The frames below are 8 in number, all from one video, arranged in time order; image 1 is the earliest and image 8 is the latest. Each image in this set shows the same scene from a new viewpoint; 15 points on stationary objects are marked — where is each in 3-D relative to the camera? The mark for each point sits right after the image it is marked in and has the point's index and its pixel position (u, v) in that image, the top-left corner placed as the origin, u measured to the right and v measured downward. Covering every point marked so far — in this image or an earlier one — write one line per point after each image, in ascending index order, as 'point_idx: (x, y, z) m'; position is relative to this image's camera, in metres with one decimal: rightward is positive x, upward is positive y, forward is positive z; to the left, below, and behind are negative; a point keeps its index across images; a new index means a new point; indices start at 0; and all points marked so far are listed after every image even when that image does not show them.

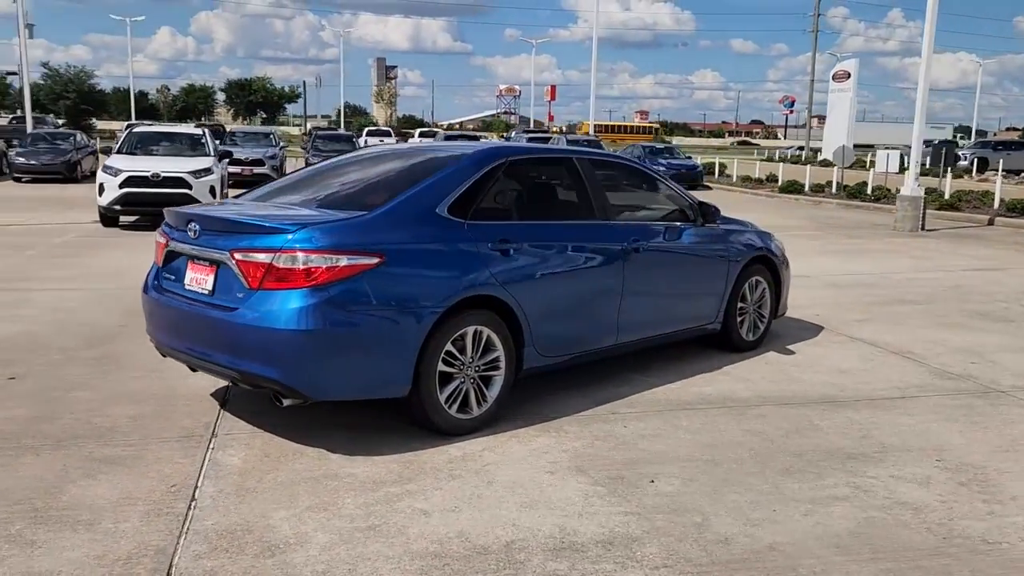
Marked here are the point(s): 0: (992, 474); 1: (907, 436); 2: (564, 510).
0: (+2.4, -1.0, +4.4) m
1: (+2.3, -0.9, +4.9) m
2: (+0.2, -1.0, +3.8) m
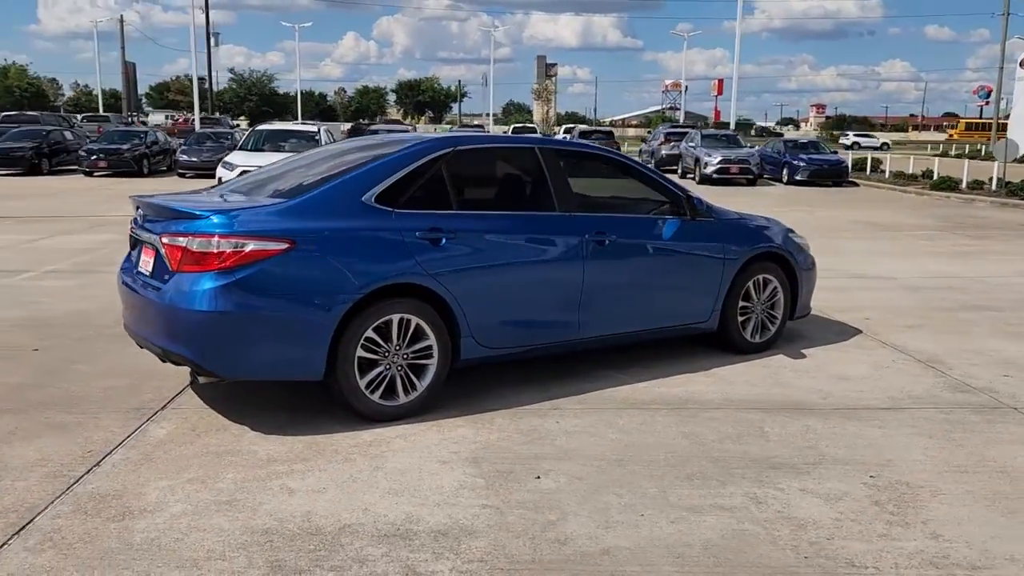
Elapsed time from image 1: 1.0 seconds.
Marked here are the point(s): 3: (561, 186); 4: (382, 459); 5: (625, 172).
0: (+1.9, -1.0, +3.9) m
1: (+1.8, -0.9, +4.5) m
2: (-0.4, -0.9, +3.8) m
3: (+0.3, +0.7, +5.6) m
4: (-0.7, -0.9, +4.3) m
5: (+0.8, +0.8, +6.0) m
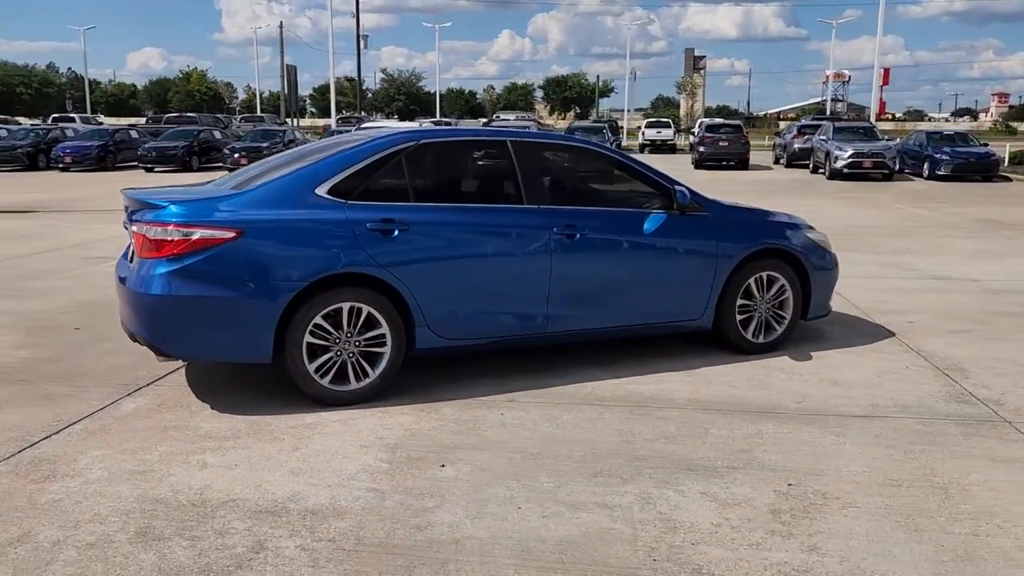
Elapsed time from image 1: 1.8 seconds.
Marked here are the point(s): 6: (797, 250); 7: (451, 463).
0: (+1.4, -0.9, +3.7) m
1: (+1.4, -0.8, +4.3) m
2: (-0.9, -0.9, +4.0) m
3: (+0.1, +0.7, +5.6) m
4: (-1.1, -0.8, +4.5) m
5: (+0.7, +0.8, +5.9) m
6: (+2.1, +0.3, +6.3) m
7: (-0.3, -0.8, +4.2) m
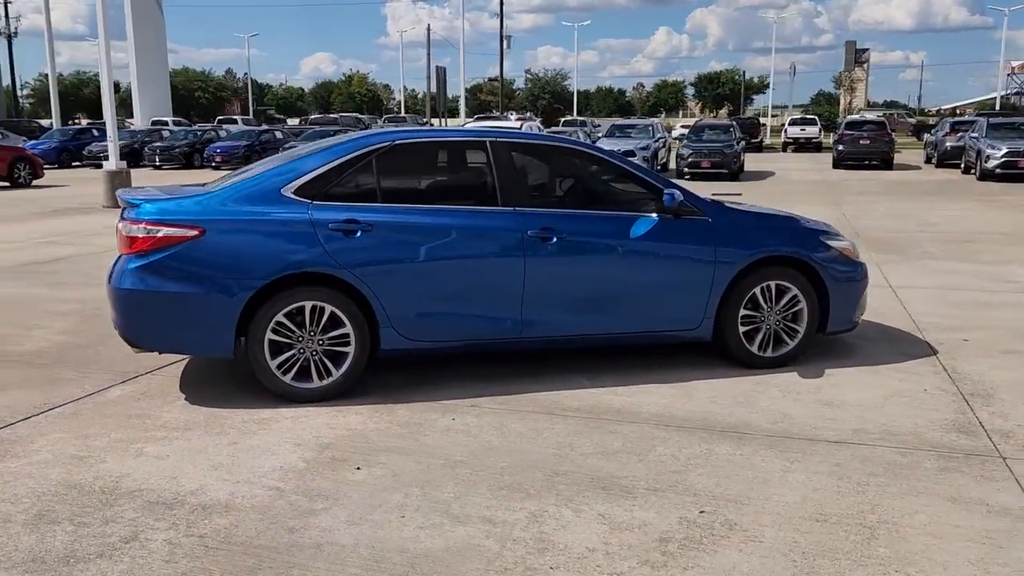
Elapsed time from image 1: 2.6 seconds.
0: (+0.9, -1.0, +3.4) m
1: (+1.0, -0.9, +4.0) m
2: (-1.3, -0.9, +4.0) m
3: (0.0, +0.7, +5.5) m
4: (-1.4, -0.8, +4.6) m
5: (+0.6, +0.8, +5.7) m
6: (+2.1, +0.2, +5.9) m
7: (-0.7, -0.9, +4.2) m
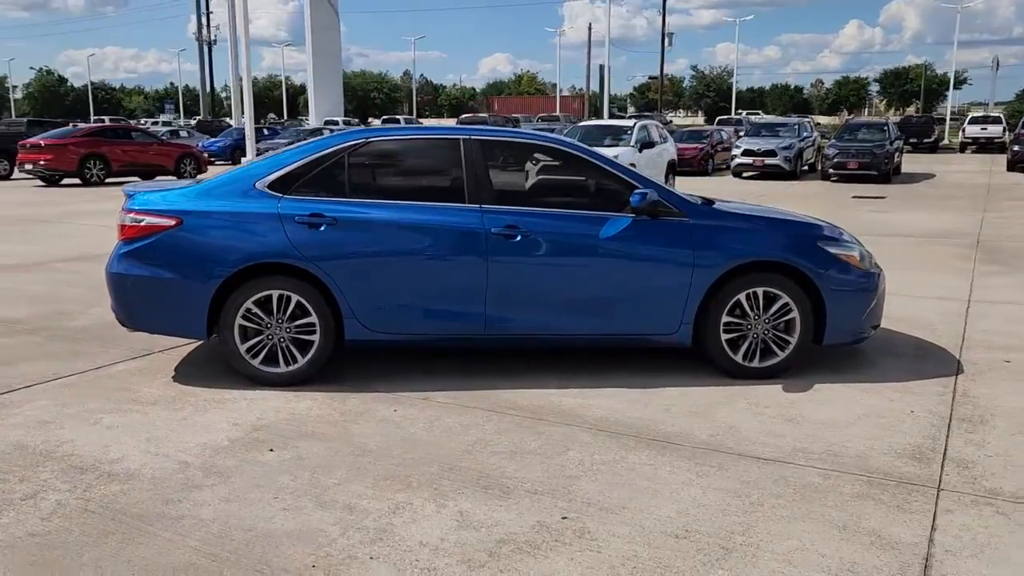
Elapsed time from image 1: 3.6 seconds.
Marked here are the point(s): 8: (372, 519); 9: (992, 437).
0: (+0.2, -1.0, +3.3) m
1: (+0.5, -0.9, +3.9) m
2: (-1.8, -0.8, +4.4) m
3: (-0.2, +0.7, +5.5) m
4: (-1.8, -0.7, +4.9) m
5: (+0.4, +0.8, +5.6) m
6: (+1.9, +0.1, +5.5) m
7: (-1.2, -0.8, +4.4) m
8: (-0.6, -1.0, +3.6) m
9: (+2.5, -0.8, +4.5) m
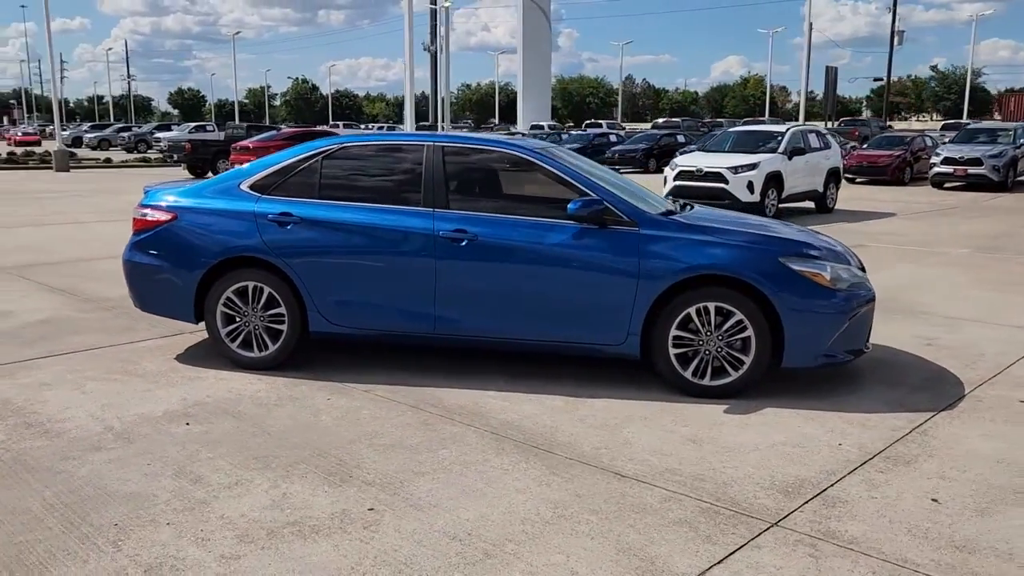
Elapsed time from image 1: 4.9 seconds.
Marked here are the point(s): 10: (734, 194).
0: (-0.7, -1.0, +3.5) m
1: (-0.3, -0.9, +4.0) m
2: (-2.4, -0.7, +5.0) m
3: (-0.5, +0.7, +5.7) m
4: (-2.2, -0.6, +5.5) m
5: (+0.1, +0.8, +5.6) m
6: (+1.5, 0.0, +5.2) m
7: (-1.8, -0.8, +4.8) m
8: (-1.4, -0.9, +3.9) m
9: (+1.8, -0.9, +4.1) m
10: (+4.2, +1.8, +16.2) m
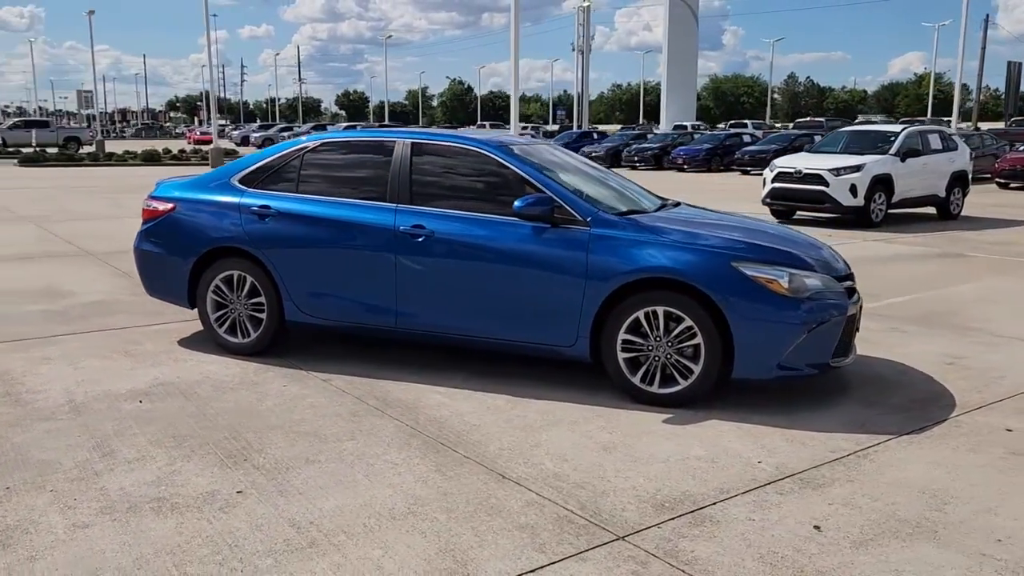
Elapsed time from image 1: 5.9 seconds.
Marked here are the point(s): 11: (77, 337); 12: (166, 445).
0: (-1.3, -1.0, +3.6) m
1: (-0.9, -0.9, +4.0) m
2: (-2.7, -0.6, +5.4) m
3: (-0.7, +0.7, +5.8) m
4: (-2.5, -0.5, +5.9) m
5: (-0.1, +0.8, +5.6) m
6: (+1.2, 0.0, +4.9) m
7: (-2.2, -0.7, +5.1) m
8: (-2.0, -0.9, +4.2) m
9: (+1.3, -0.9, +3.8) m
10: (+5.7, +1.6, +15.4) m
11: (-3.4, -0.4, +6.7) m
12: (-1.8, -0.8, +4.4) m
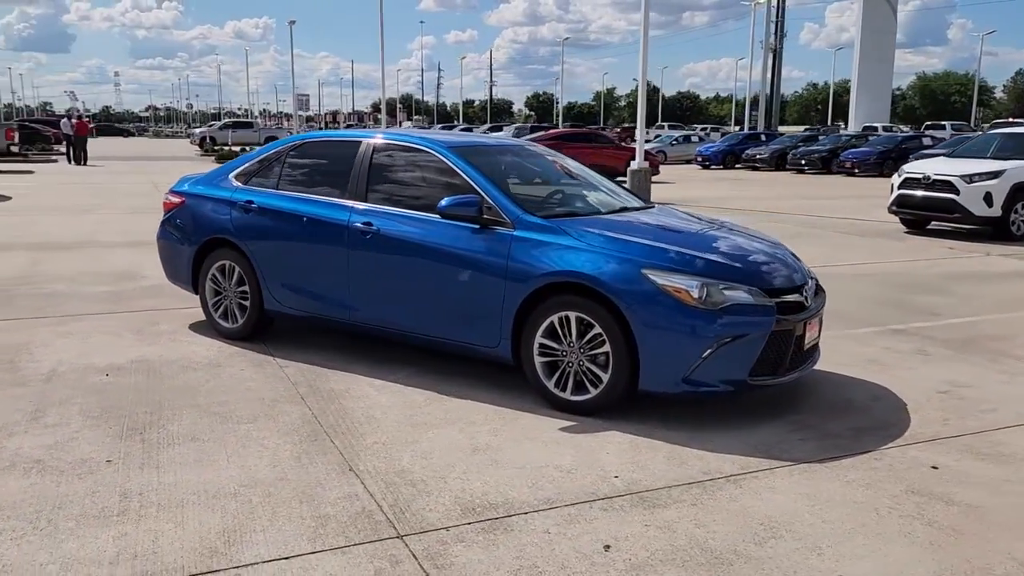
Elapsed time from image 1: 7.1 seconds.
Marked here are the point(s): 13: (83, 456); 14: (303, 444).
0: (-2.1, -0.9, +4.0) m
1: (-1.6, -0.8, +4.3) m
2: (-3.1, -0.5, +6.0) m
3: (-1.0, +0.8, +6.0) m
4: (-2.8, -0.4, +6.5) m
5: (-0.4, +0.8, +5.7) m
6: (+0.6, 0.0, +4.8) m
7: (-2.6, -0.6, +5.7) m
8: (-2.6, -0.8, +4.7) m
9: (+0.4, -1.0, +3.6) m
10: (+7.4, +1.3, +14.0) m
11: (-3.5, -0.3, +7.4) m
12: (-2.4, -0.7, +4.9) m
13: (-2.1, -0.8, +4.3) m
14: (-1.1, -0.8, +4.5) m
